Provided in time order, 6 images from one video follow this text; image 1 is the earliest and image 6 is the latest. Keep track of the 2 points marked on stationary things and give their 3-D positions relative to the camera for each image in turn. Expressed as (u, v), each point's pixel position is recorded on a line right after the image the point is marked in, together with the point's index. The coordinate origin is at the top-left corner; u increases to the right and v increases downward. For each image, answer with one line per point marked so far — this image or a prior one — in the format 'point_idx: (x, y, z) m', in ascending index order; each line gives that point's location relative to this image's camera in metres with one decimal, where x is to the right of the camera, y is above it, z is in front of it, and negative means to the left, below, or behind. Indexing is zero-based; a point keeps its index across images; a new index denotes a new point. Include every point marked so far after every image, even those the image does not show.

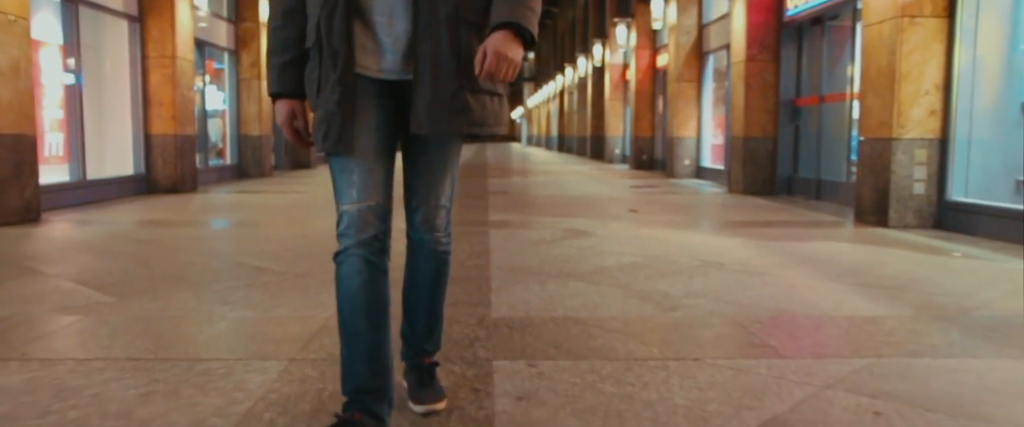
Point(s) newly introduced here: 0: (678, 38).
0: (+3.5, +3.7, +16.7) m
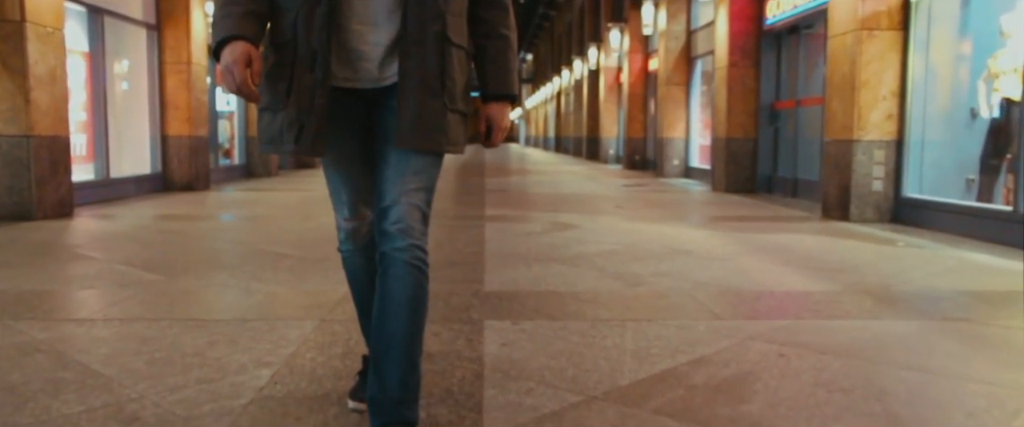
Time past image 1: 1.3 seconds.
0: (+3.4, +3.7, +17.4) m
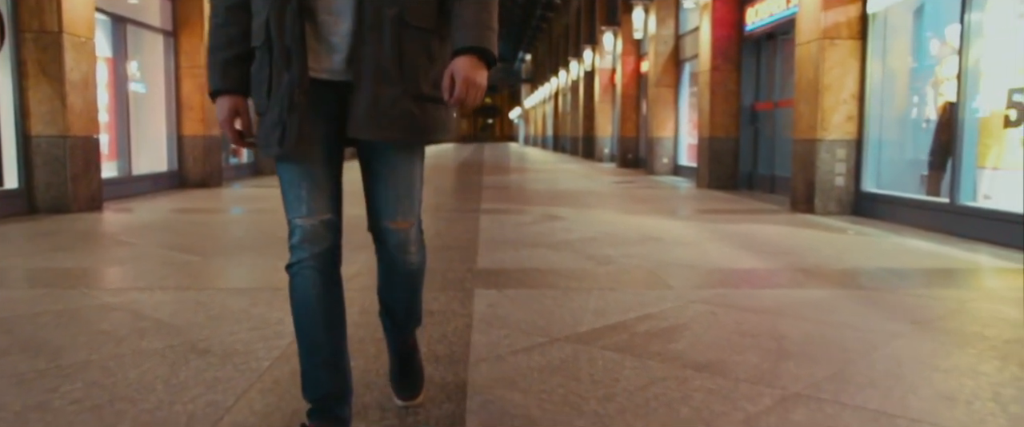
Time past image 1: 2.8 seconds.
0: (+3.3, +3.8, +18.2) m
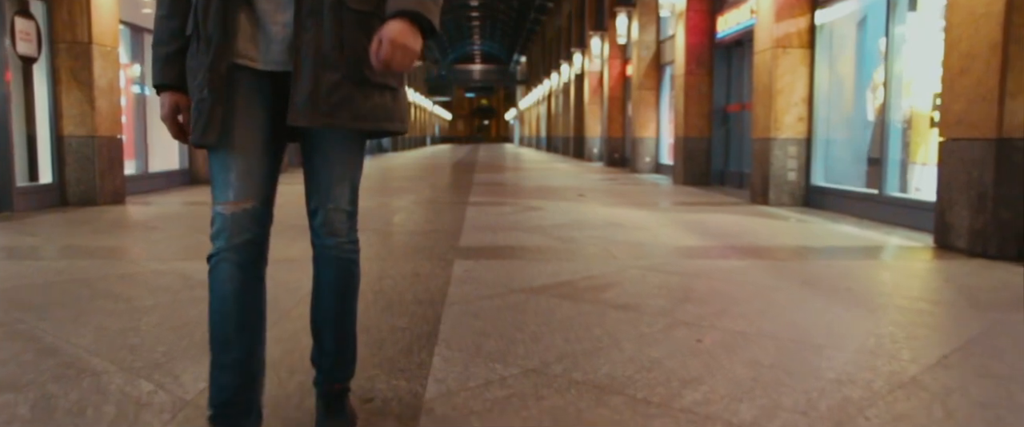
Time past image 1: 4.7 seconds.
0: (+3.1, +3.9, +19.3) m
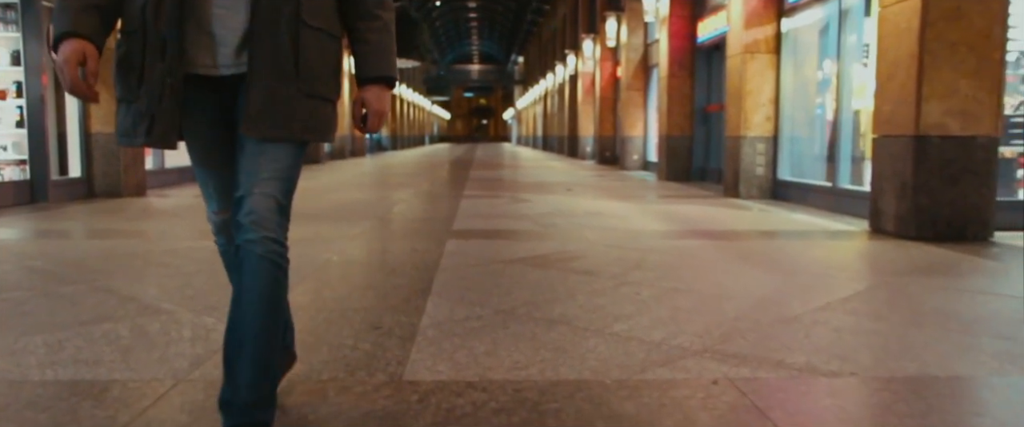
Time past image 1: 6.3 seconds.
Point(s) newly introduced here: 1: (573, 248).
0: (+2.9, +4.0, +20.2) m
1: (+0.5, -0.3, +6.3) m
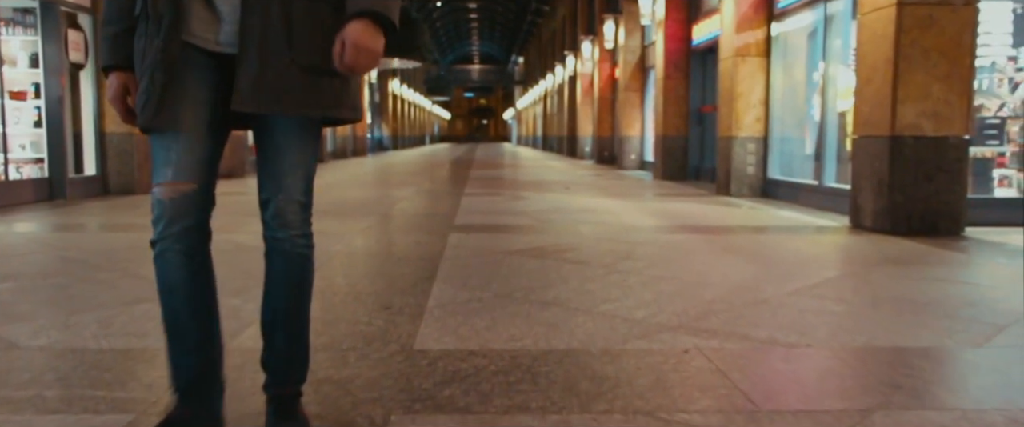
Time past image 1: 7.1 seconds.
0: (+2.9, +4.1, +20.6) m
1: (+0.5, -0.2, +6.7) m
